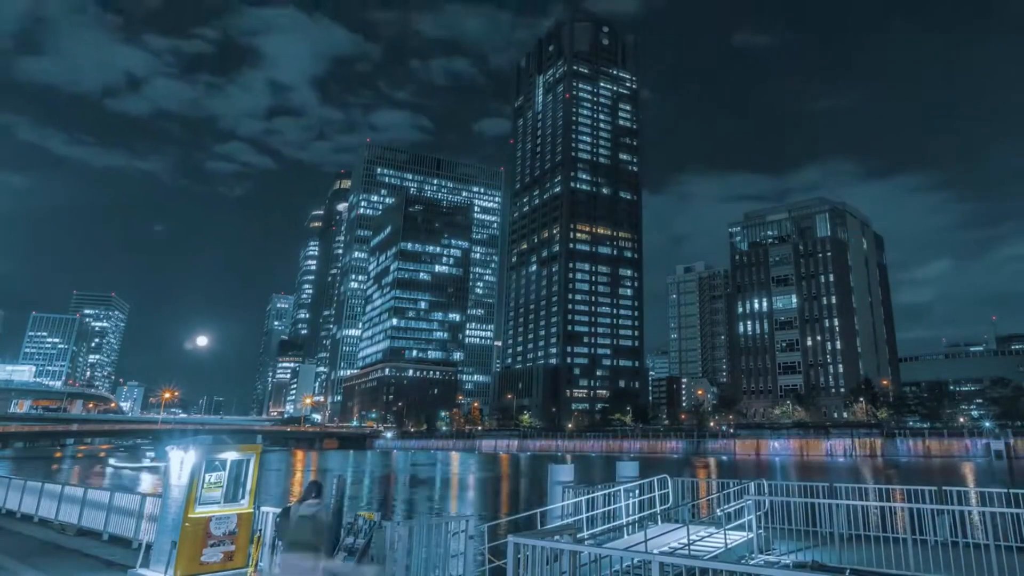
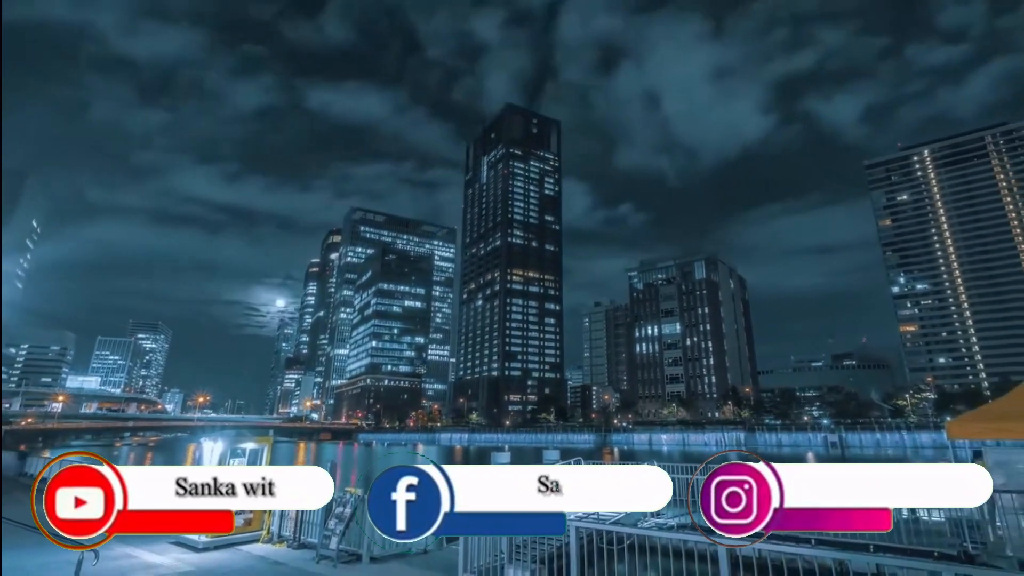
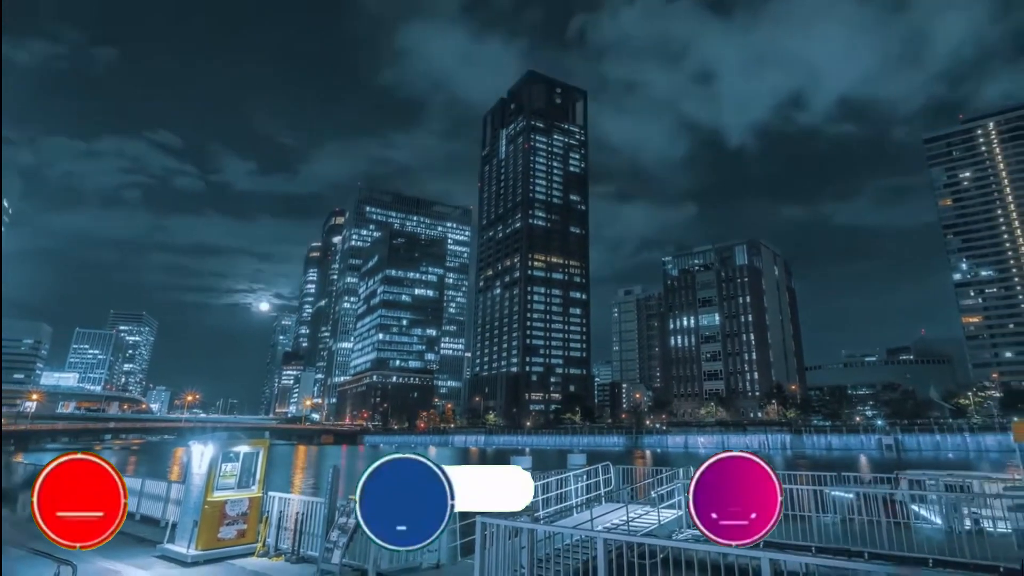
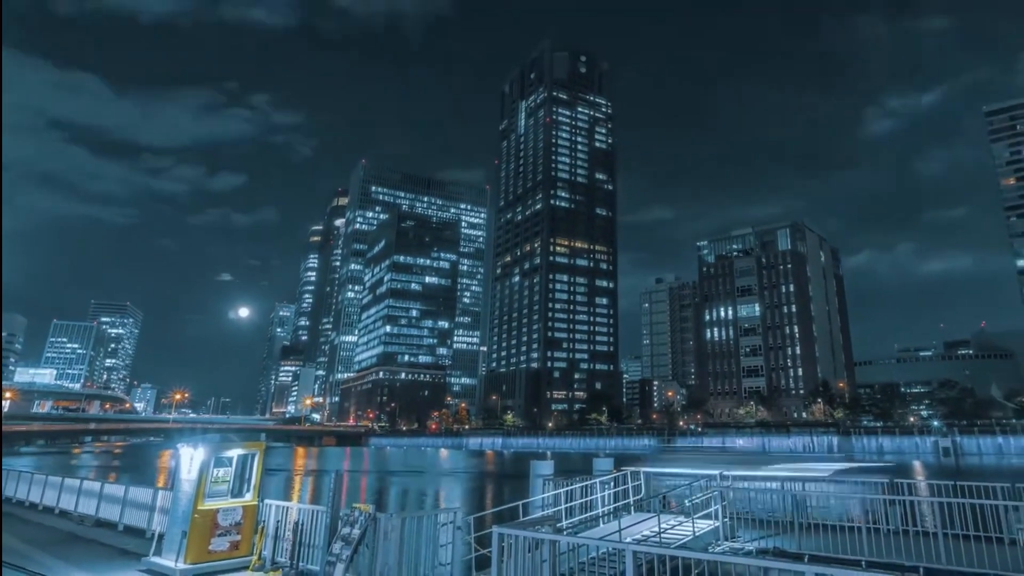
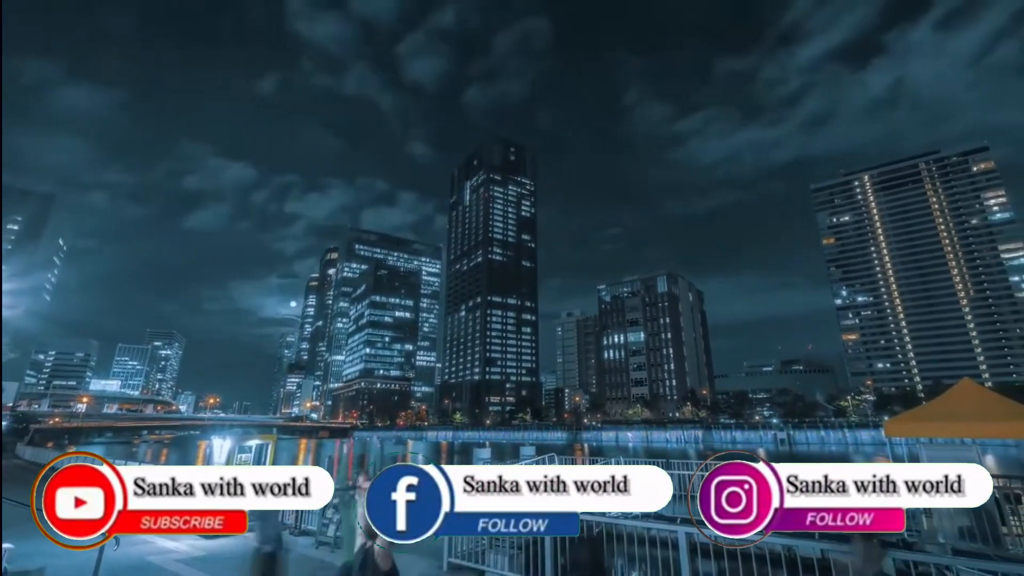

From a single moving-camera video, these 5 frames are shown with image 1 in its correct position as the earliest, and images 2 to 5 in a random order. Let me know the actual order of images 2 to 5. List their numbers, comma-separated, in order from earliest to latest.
4, 3, 2, 5
